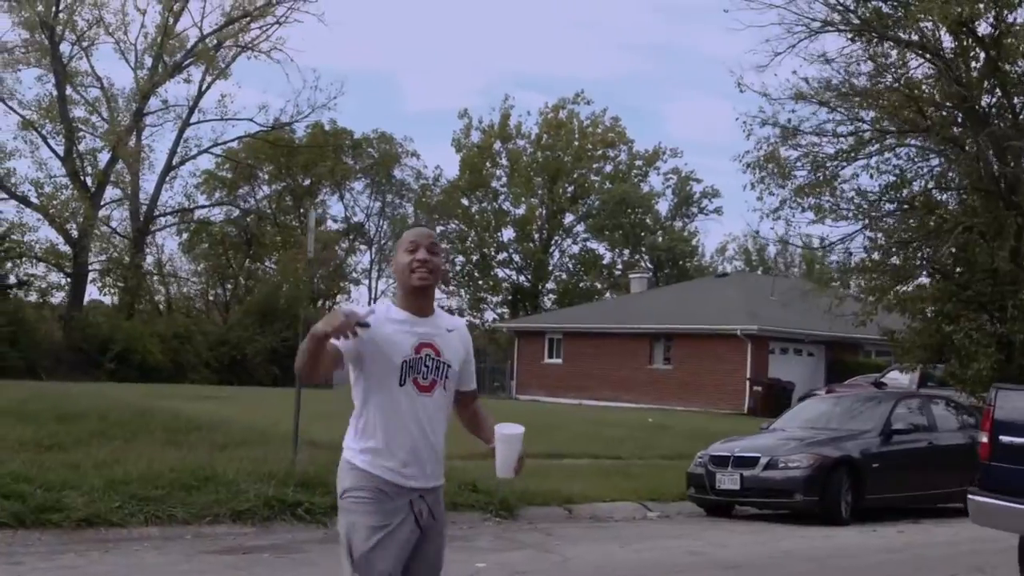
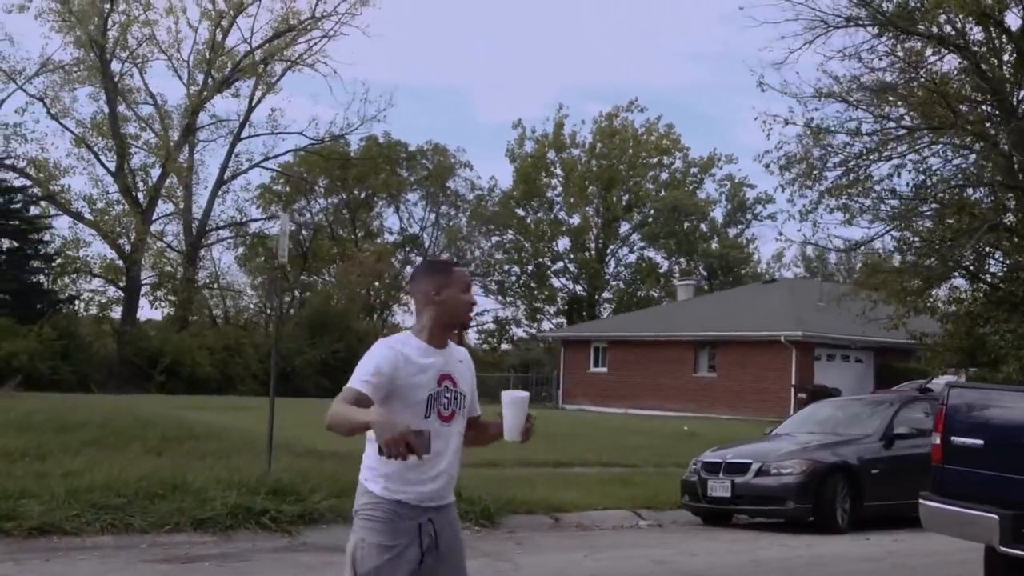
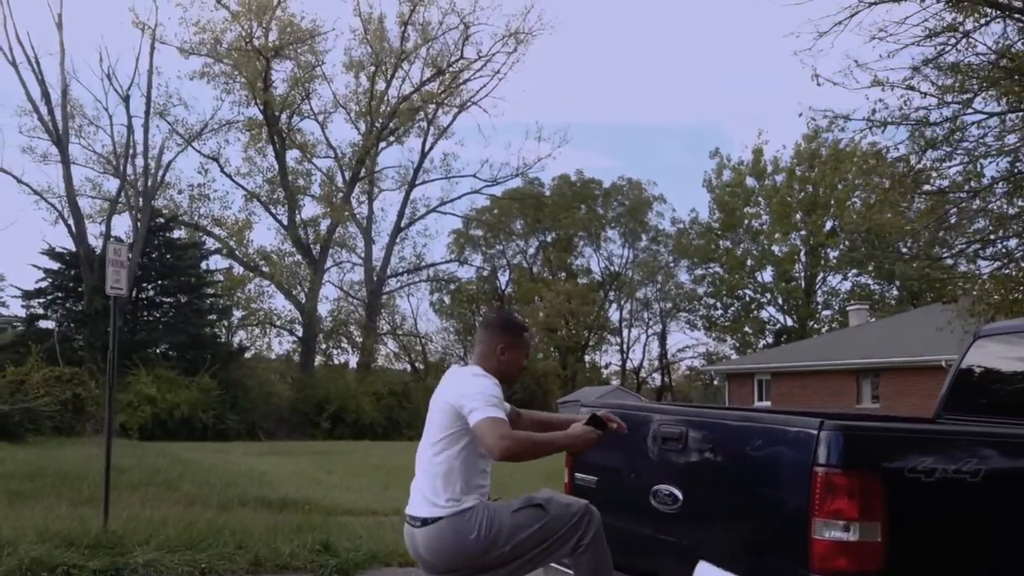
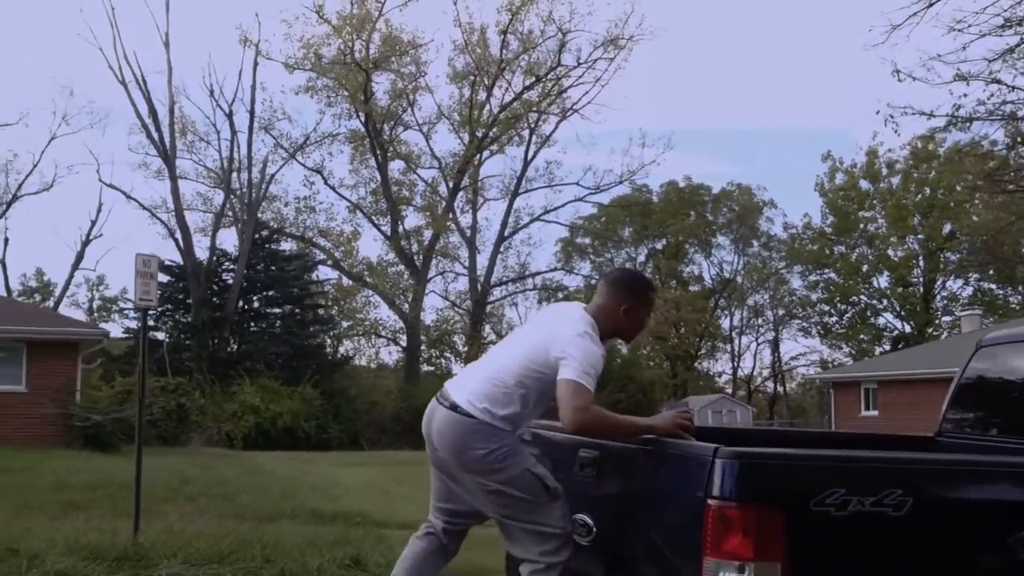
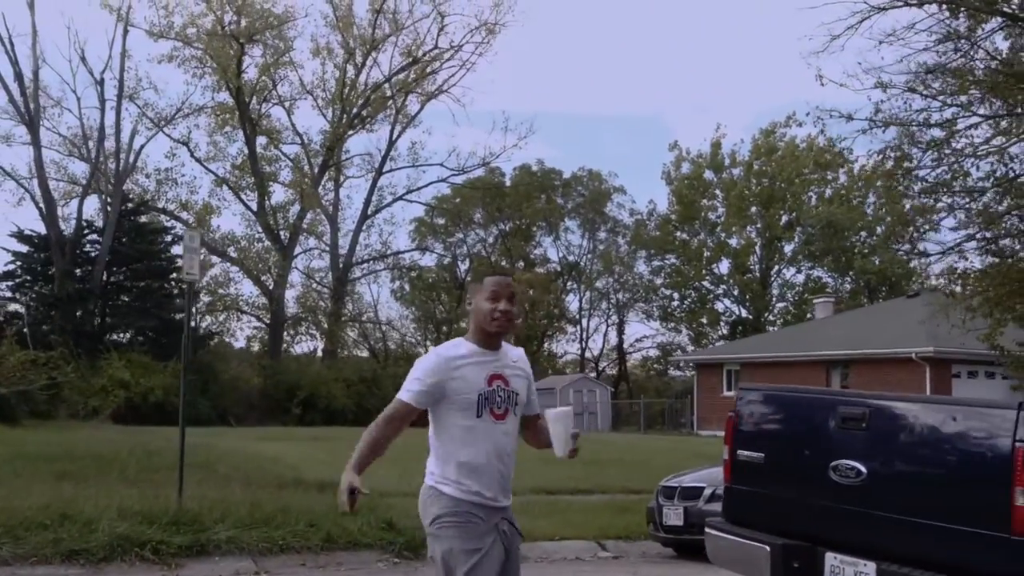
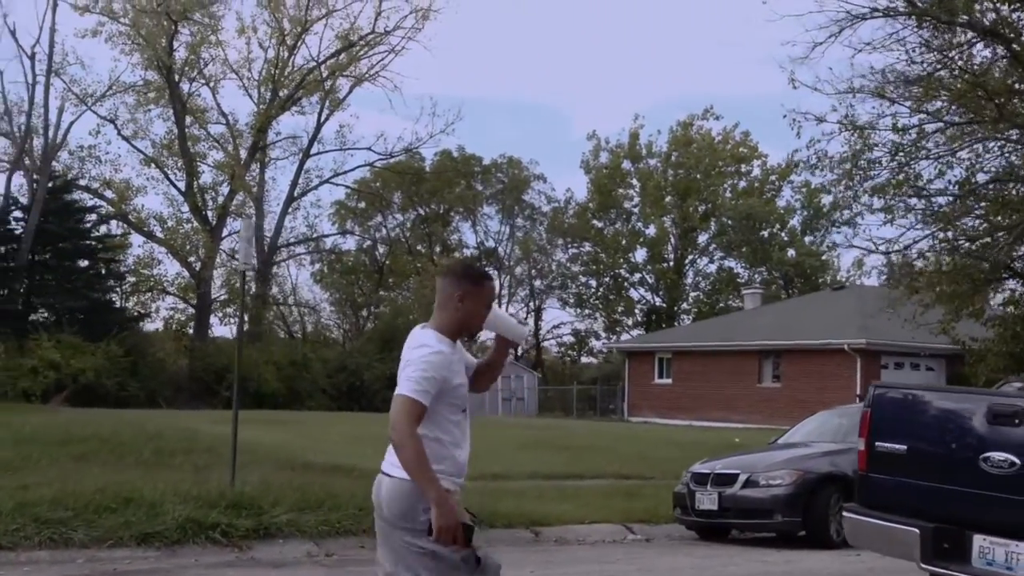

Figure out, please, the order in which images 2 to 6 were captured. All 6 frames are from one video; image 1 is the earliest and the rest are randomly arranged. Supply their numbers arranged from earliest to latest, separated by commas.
2, 6, 5, 3, 4
